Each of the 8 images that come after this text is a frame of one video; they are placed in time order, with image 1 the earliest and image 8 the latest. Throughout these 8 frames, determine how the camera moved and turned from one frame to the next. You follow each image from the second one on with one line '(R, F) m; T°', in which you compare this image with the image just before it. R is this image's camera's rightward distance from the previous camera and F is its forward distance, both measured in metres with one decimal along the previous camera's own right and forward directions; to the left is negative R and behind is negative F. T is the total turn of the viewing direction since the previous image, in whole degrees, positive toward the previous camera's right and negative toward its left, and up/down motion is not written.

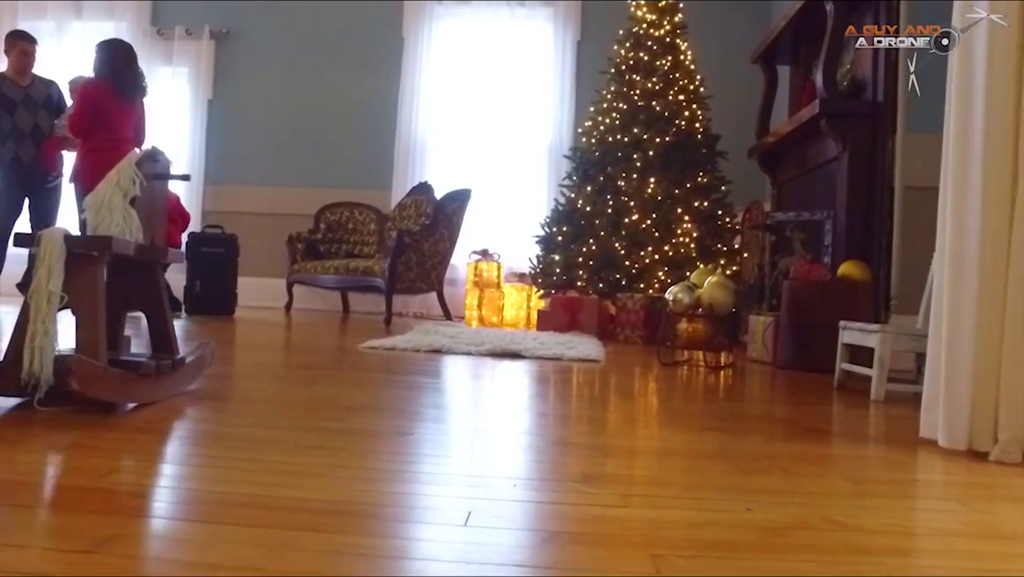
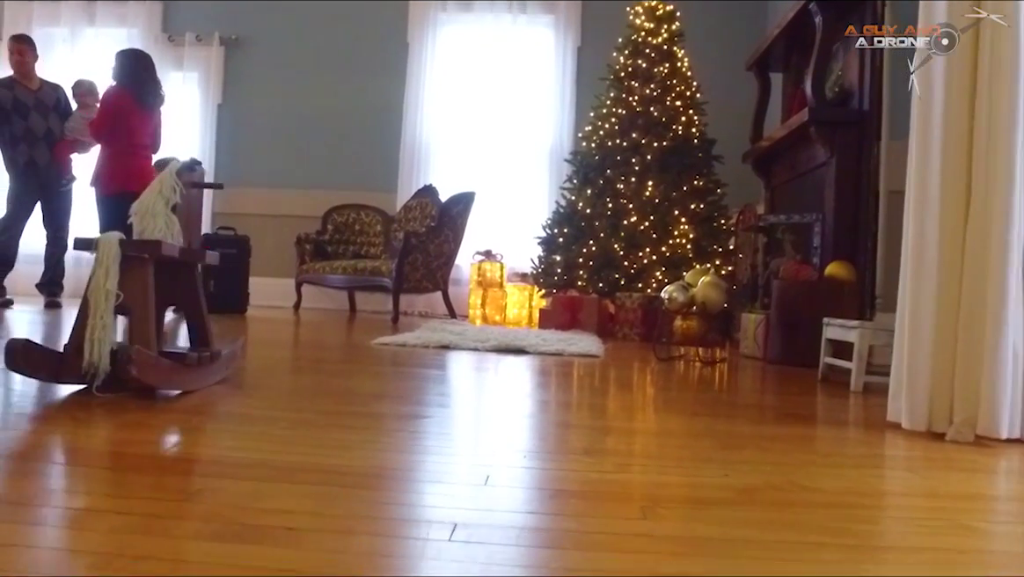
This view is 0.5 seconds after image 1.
(0.0, -0.2) m; 0°
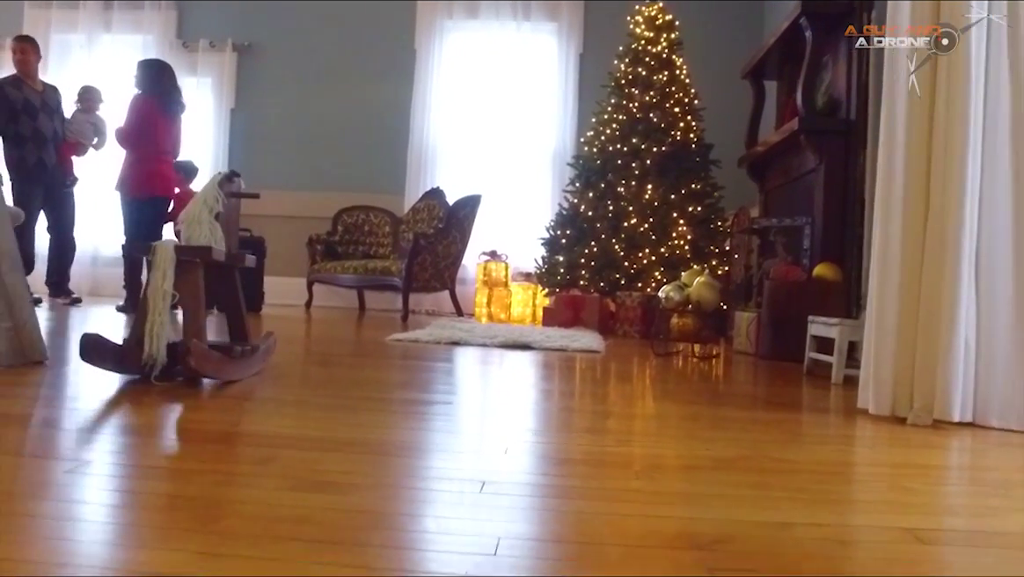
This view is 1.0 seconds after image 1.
(0.0, -0.2) m; 0°
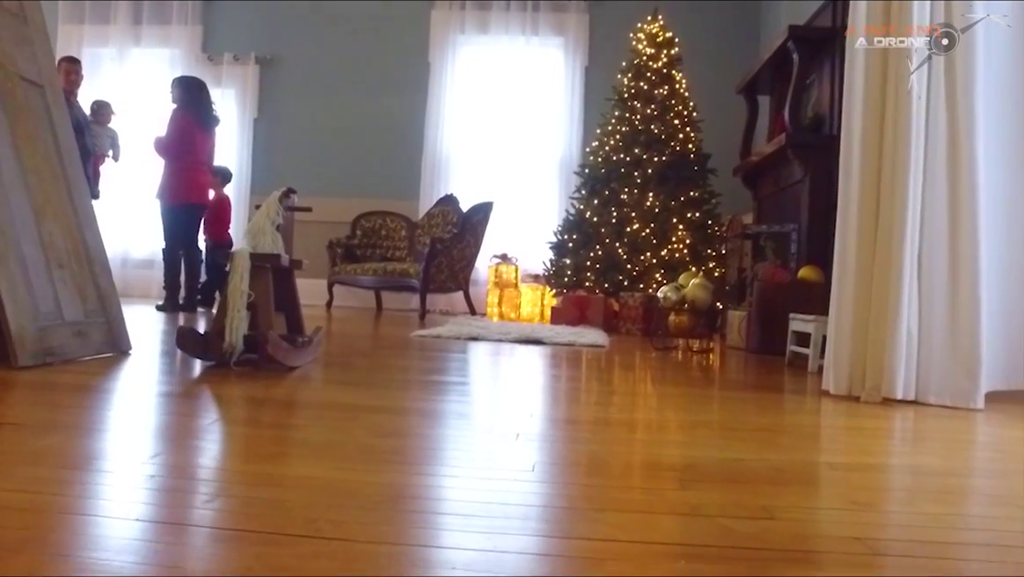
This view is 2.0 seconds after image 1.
(0.0, -0.3) m; 0°
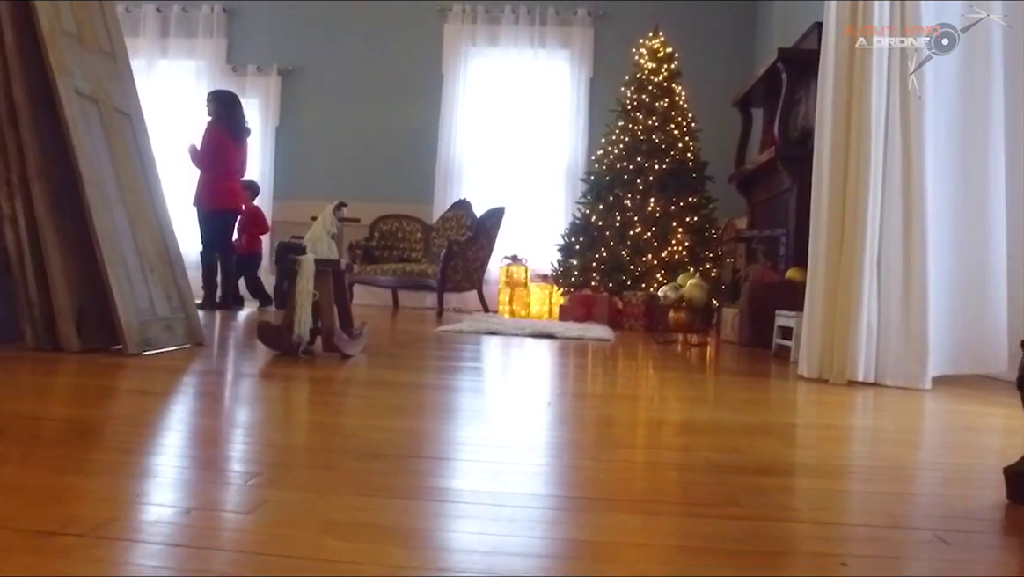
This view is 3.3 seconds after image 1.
(-0.1, -0.4) m; 0°
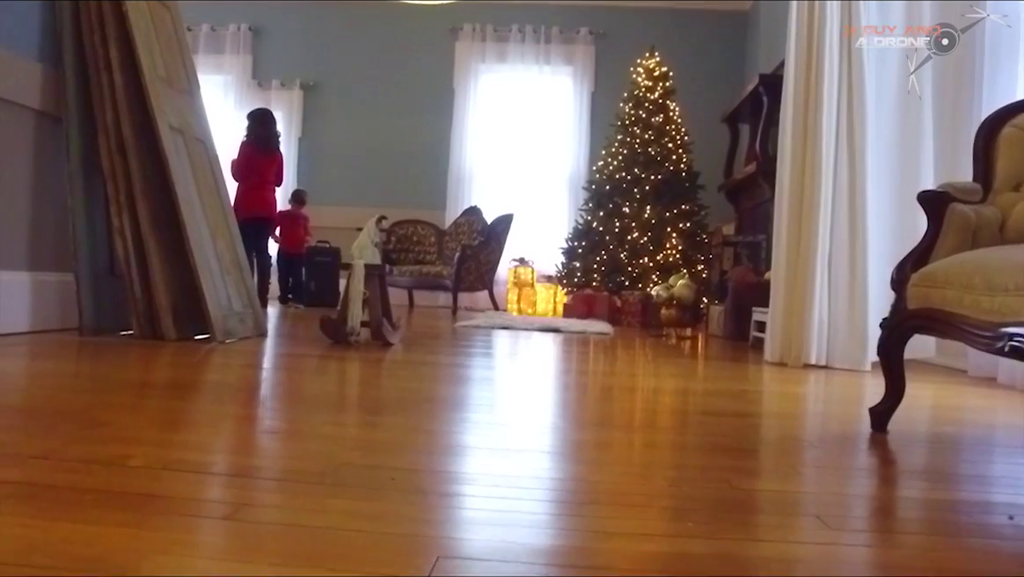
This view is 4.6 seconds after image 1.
(0.0, -0.5) m; 0°
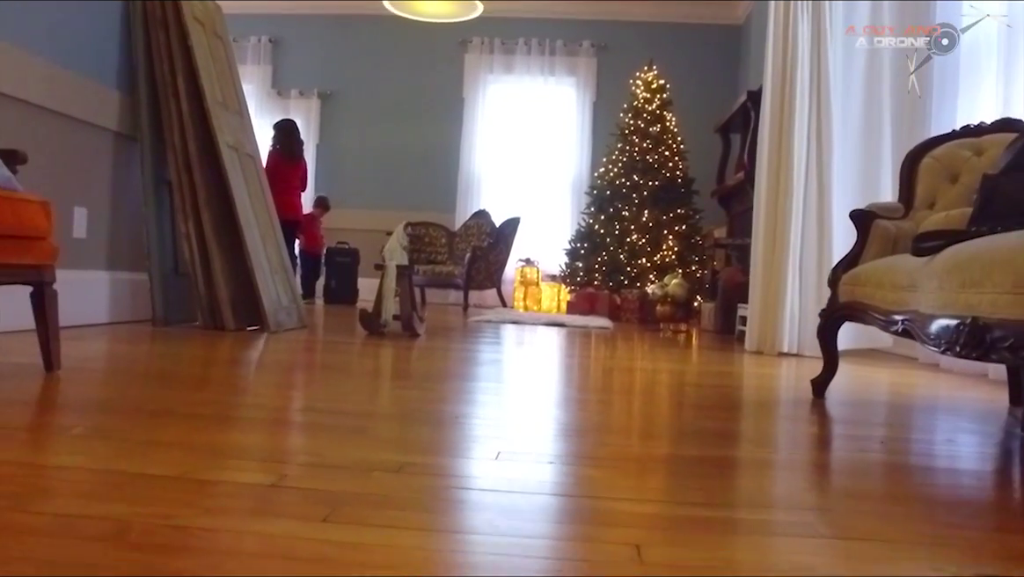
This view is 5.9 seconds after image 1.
(0.0, -0.4) m; 0°
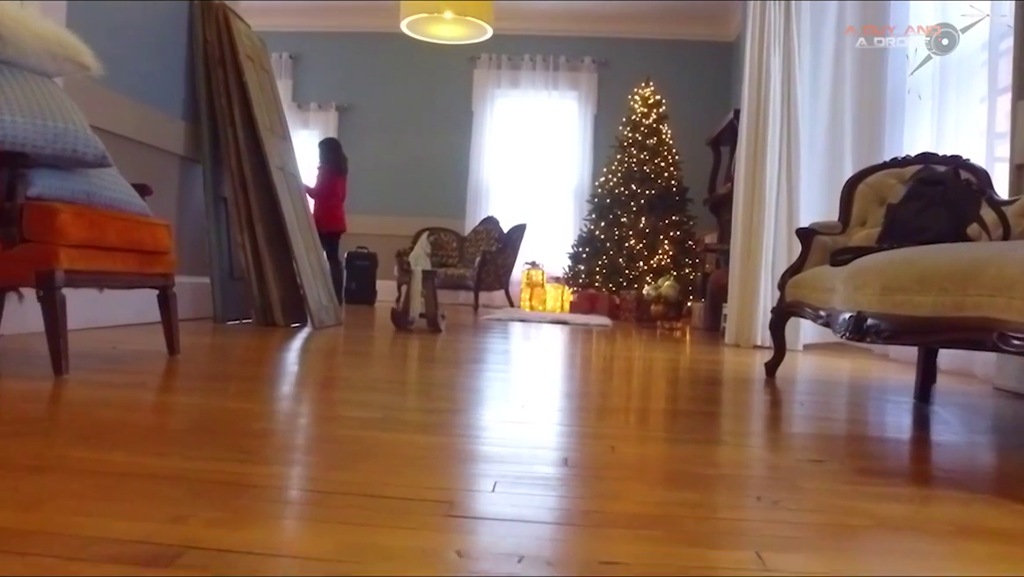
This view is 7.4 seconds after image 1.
(0.0, -0.5) m; 0°
